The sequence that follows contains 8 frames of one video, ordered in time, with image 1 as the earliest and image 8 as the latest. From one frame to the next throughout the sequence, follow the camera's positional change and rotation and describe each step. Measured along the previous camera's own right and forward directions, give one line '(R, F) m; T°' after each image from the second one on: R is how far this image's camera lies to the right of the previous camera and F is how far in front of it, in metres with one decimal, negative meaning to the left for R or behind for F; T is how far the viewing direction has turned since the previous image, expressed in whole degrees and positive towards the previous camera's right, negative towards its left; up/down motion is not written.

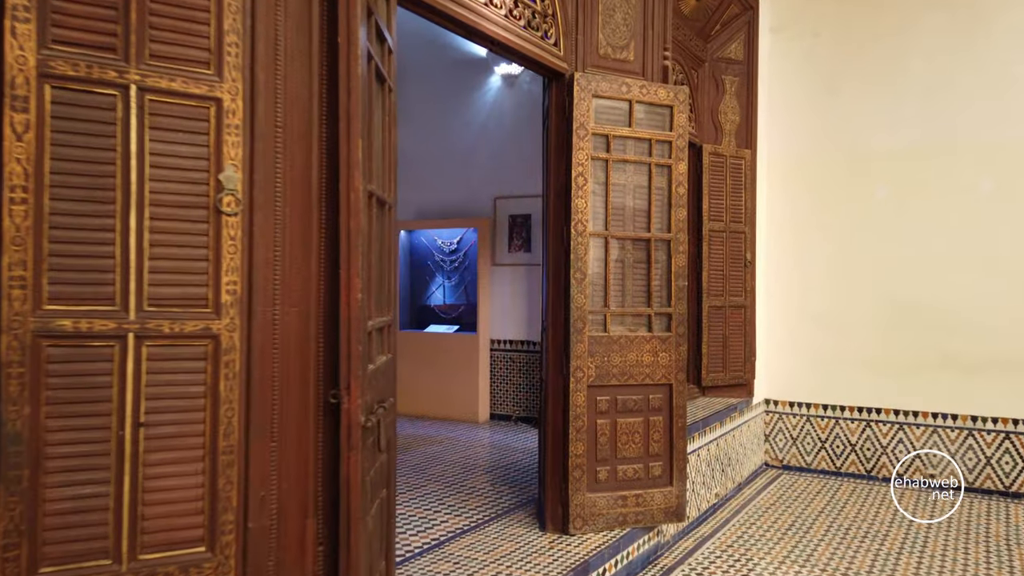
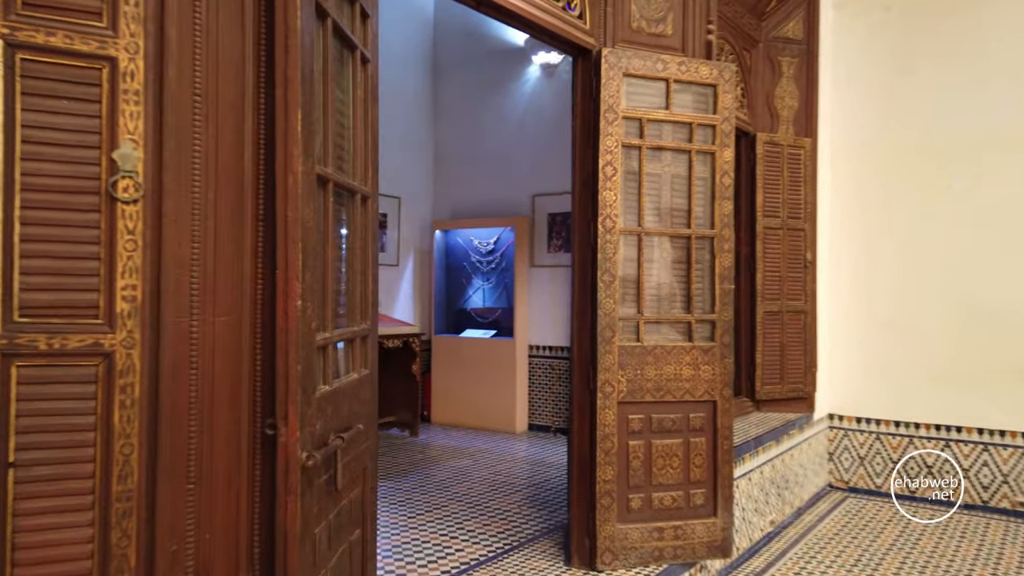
(+0.2, +0.4) m; -4°
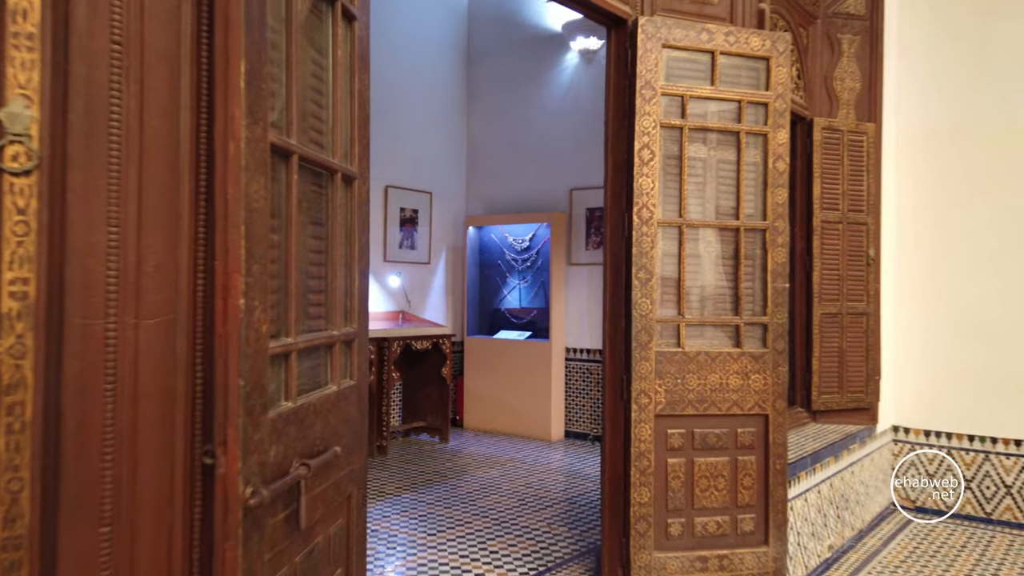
(+0.1, +0.3) m; -3°
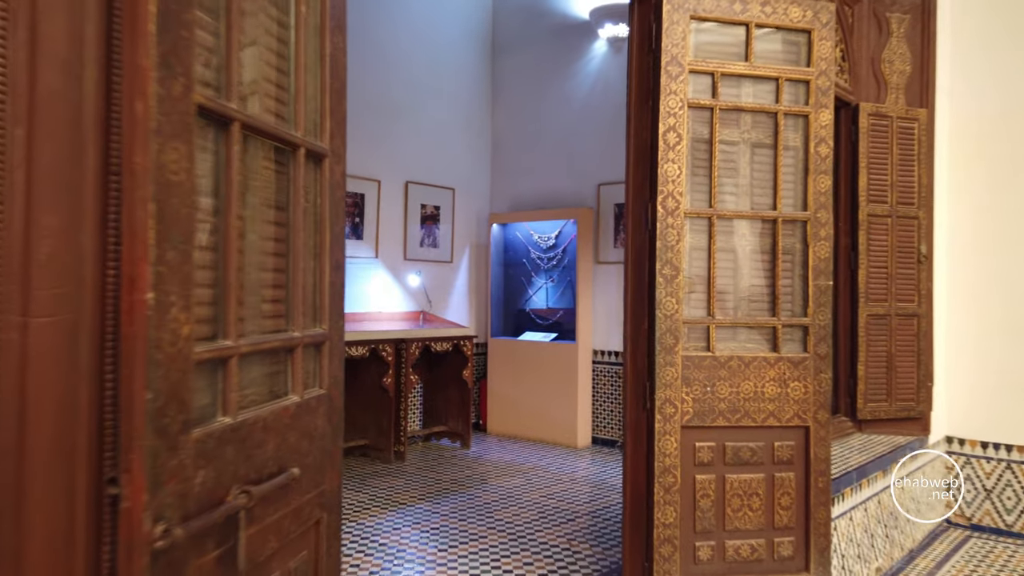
(+0.1, +0.2) m; -3°
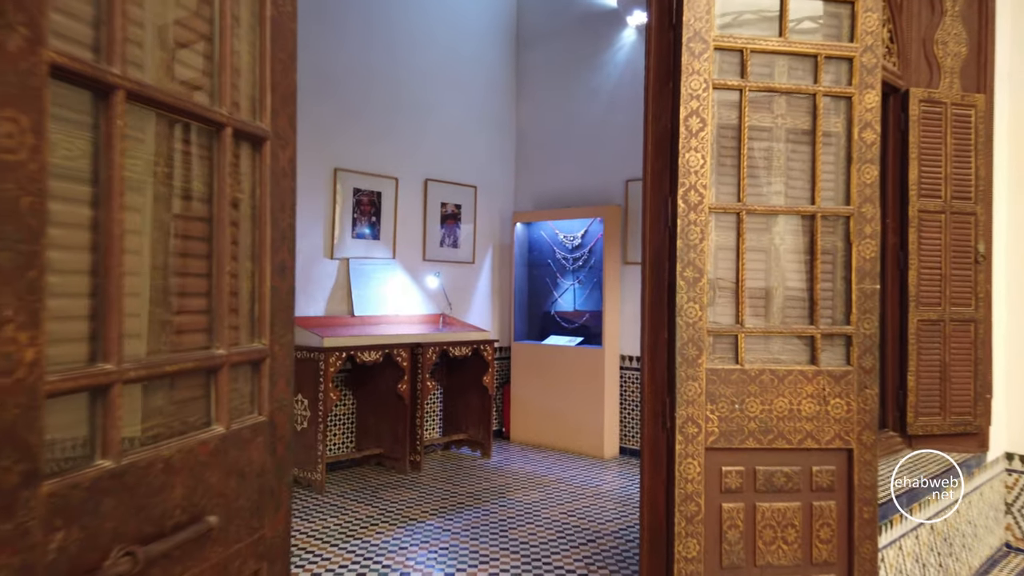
(+0.1, +0.2) m; -3°
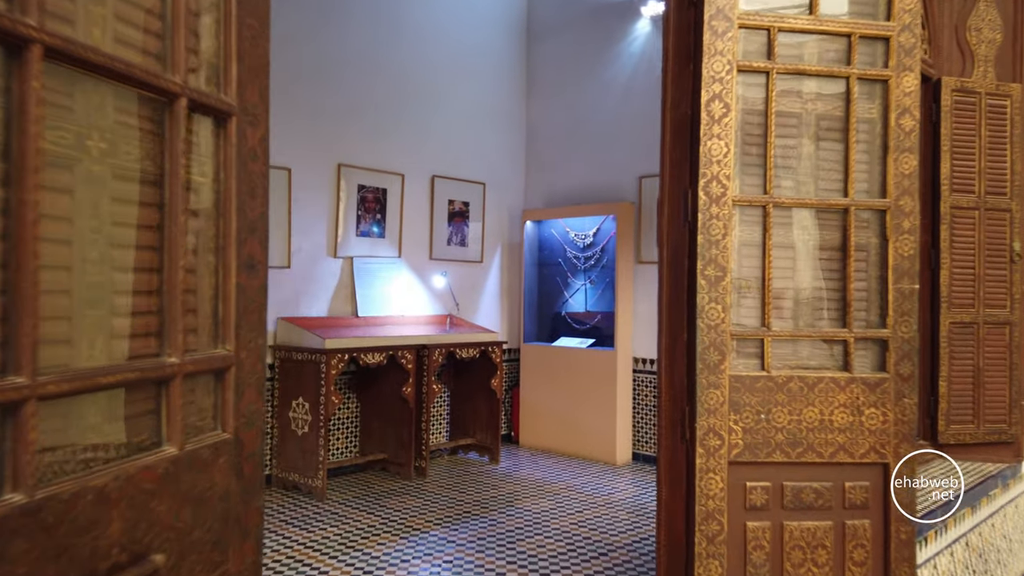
(0.0, +0.2) m; -1°
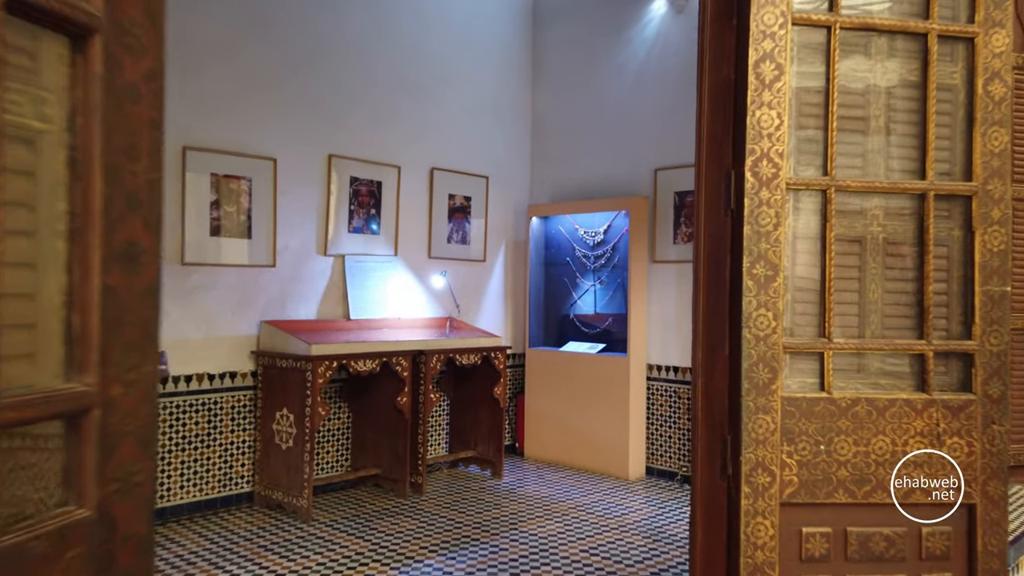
(0.0, +0.4) m; 0°
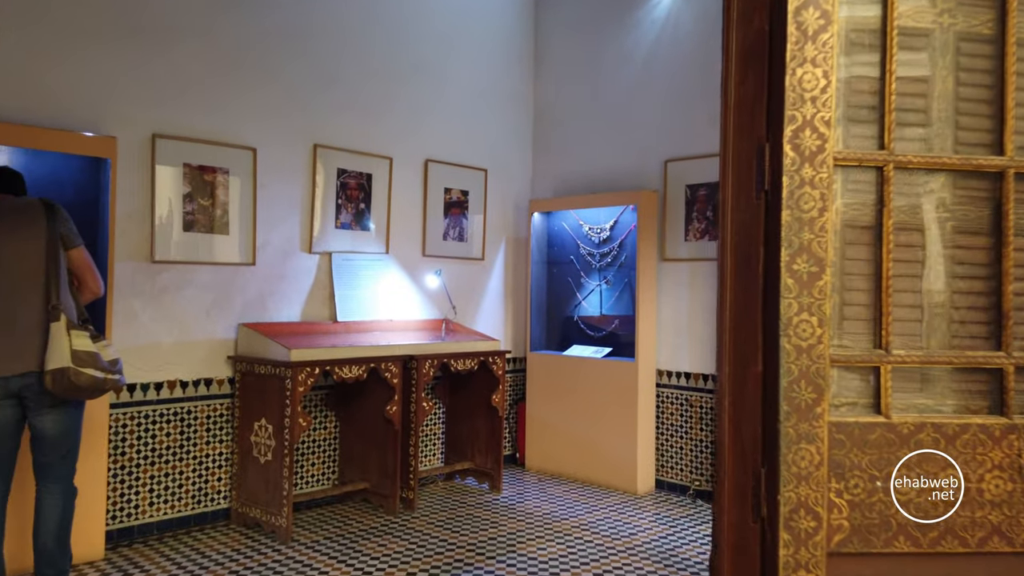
(0.0, +0.3) m; 0°
